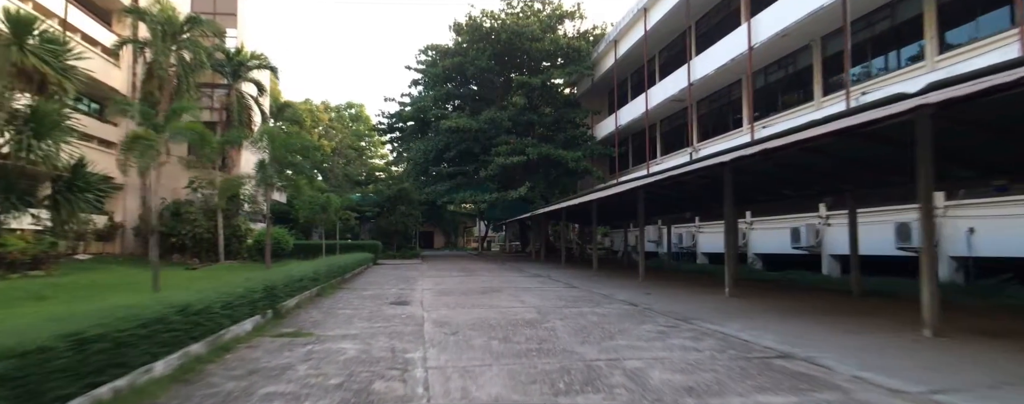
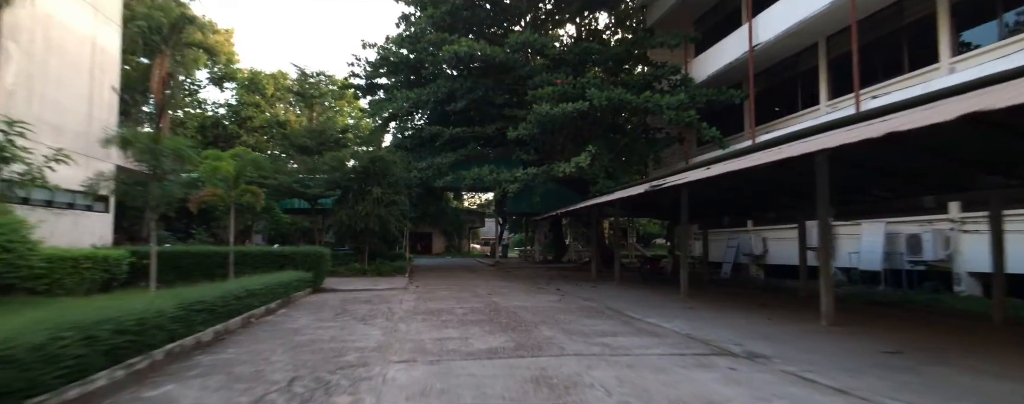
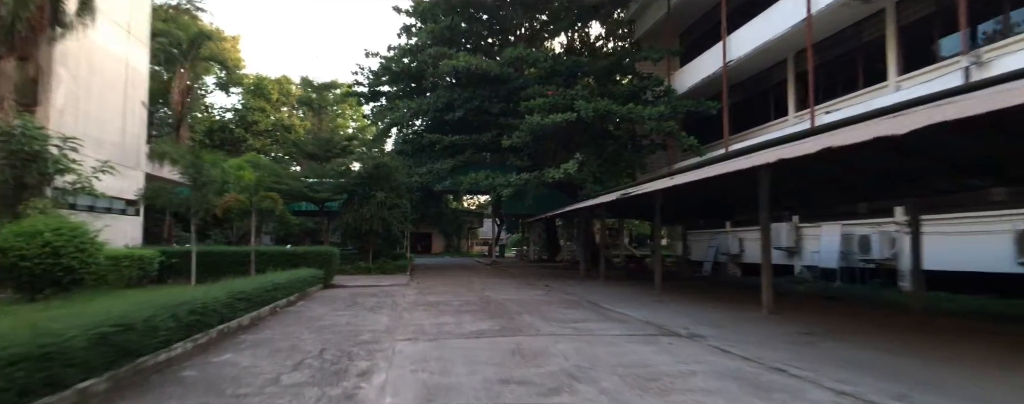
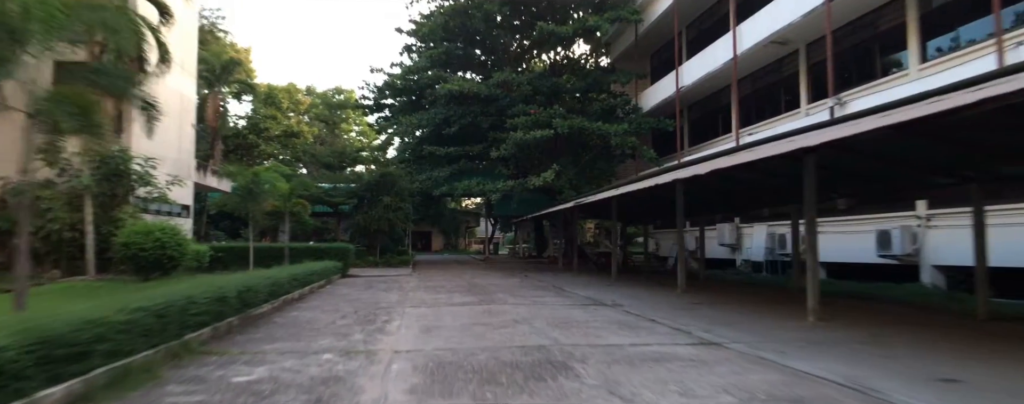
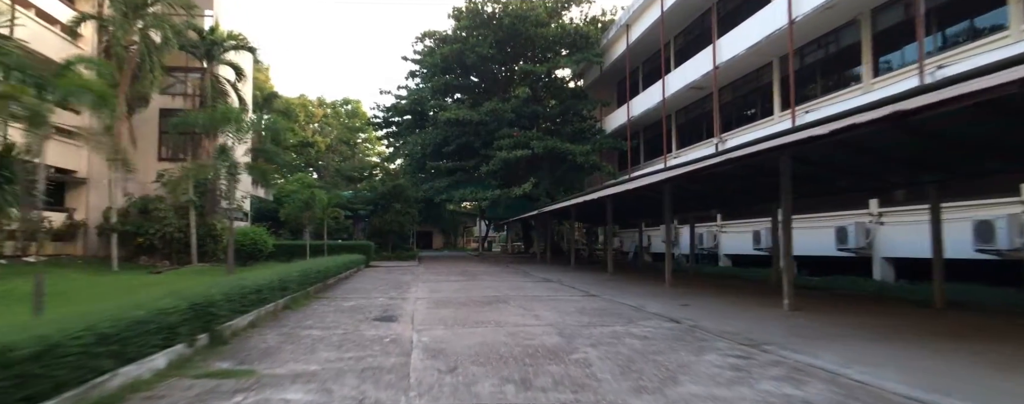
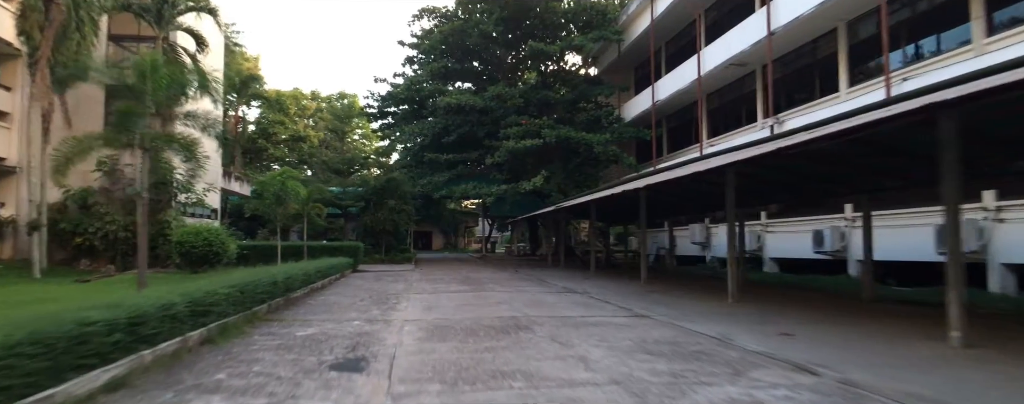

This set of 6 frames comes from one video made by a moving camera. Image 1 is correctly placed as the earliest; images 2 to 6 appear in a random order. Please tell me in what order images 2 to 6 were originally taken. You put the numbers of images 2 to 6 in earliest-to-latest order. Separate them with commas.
5, 6, 4, 3, 2
